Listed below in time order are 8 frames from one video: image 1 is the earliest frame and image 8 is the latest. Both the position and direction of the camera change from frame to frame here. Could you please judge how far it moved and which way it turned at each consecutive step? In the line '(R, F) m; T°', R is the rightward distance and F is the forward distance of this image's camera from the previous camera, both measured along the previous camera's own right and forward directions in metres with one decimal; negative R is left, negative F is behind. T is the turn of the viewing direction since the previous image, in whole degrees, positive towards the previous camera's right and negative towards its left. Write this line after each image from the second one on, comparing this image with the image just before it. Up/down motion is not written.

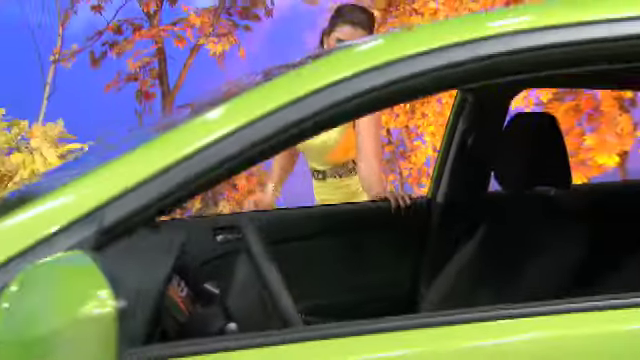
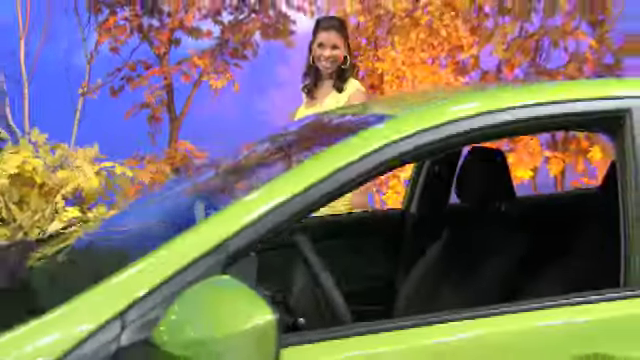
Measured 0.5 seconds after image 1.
(-0.5, -0.3) m; +13°
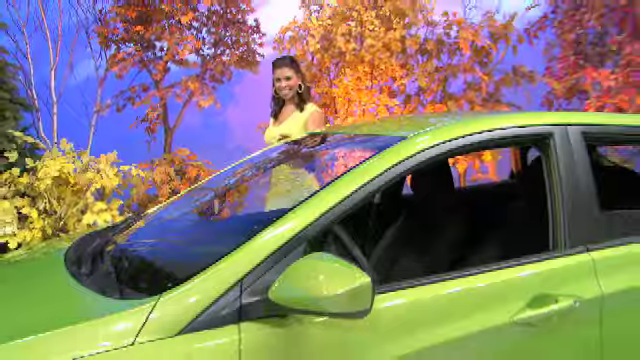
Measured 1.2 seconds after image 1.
(-0.5, -0.7) m; +12°
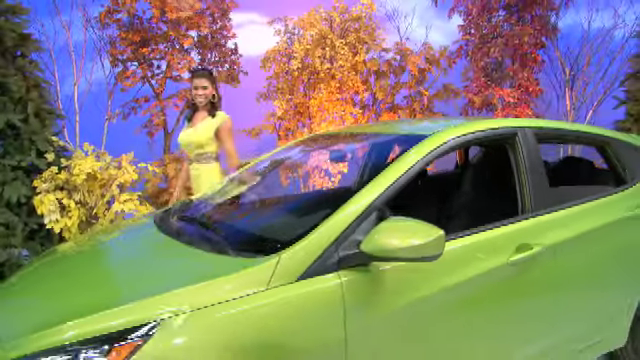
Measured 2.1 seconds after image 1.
(-0.5, -0.8) m; +8°
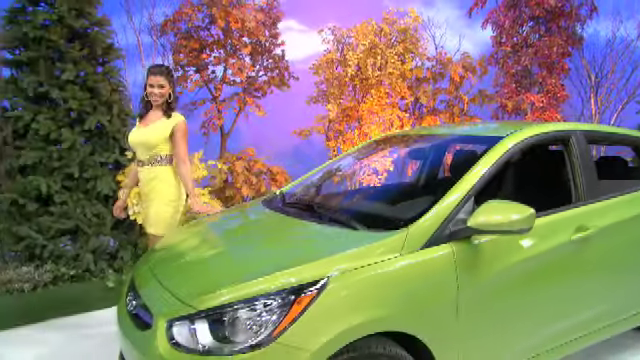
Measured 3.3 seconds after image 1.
(-0.3, -0.4) m; 0°
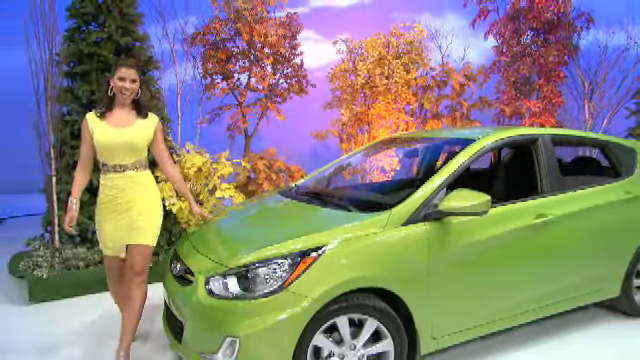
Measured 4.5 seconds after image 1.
(+0.1, -0.6) m; -2°
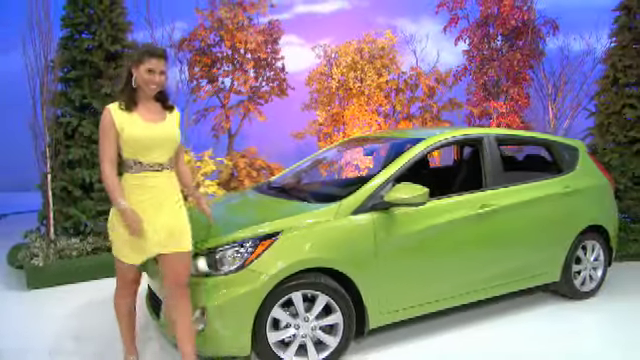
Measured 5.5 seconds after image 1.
(+0.2, -0.4) m; 0°
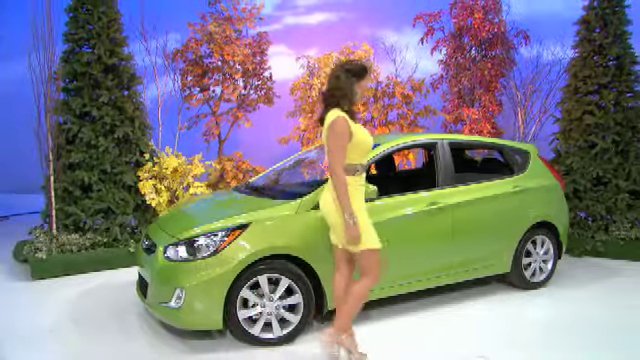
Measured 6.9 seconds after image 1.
(+0.2, -0.5) m; 0°
